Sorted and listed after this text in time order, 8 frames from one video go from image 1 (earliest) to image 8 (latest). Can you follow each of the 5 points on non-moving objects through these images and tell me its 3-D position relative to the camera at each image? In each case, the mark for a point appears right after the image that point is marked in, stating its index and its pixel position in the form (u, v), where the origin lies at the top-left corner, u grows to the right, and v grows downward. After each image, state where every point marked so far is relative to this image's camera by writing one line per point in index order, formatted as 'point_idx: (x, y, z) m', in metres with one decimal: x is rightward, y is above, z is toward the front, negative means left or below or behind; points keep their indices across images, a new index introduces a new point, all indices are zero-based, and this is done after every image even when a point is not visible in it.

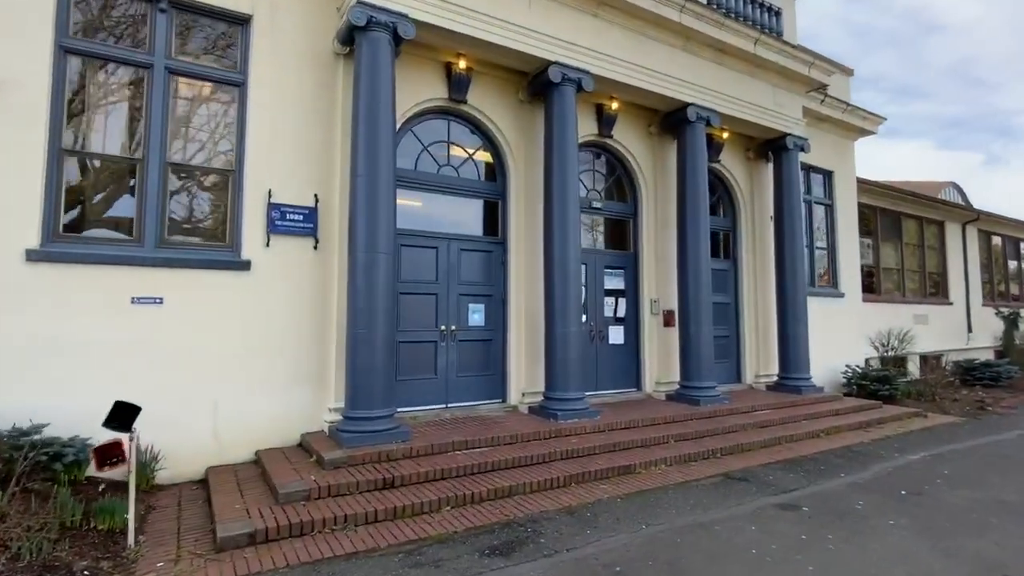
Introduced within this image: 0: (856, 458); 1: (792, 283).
0: (+4.4, -2.2, +7.0) m
1: (+5.3, +0.1, +10.4) m
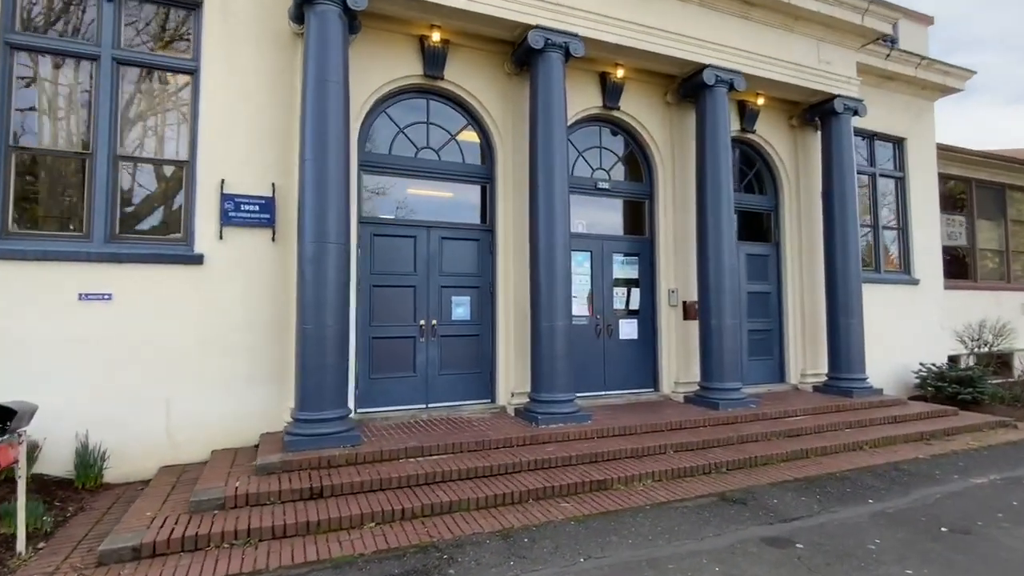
0: (+4.0, -2.0, +5.7) m
1: (+5.4, +0.3, +9.0) m
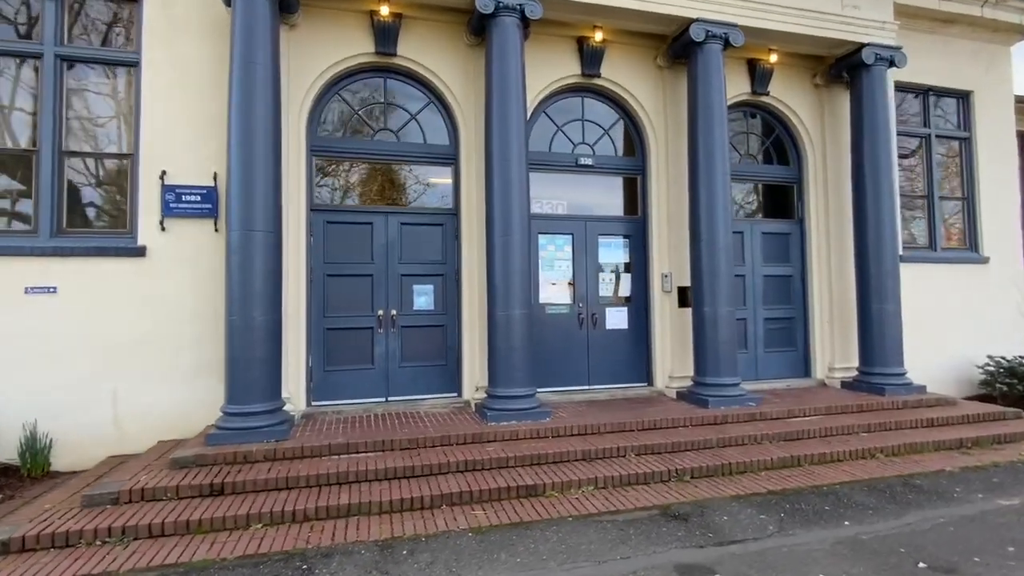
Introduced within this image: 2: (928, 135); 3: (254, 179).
0: (+3.3, -1.8, +4.7) m
1: (+5.2, +0.6, +7.7) m
2: (+7.0, +2.6, +9.2) m
3: (-2.6, +1.1, +5.6) m
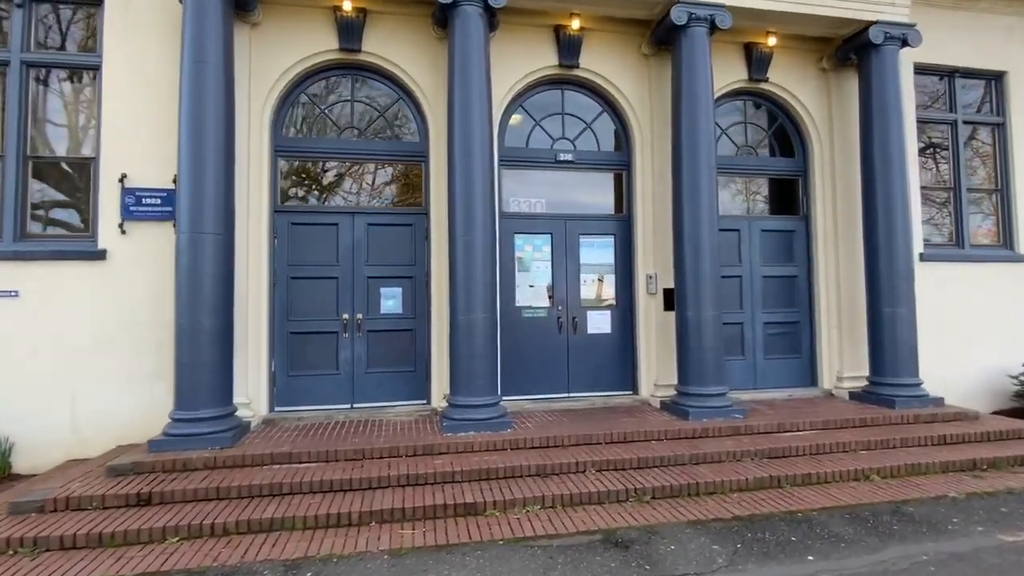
0: (+2.8, -1.8, +4.2) m
1: (+4.8, +0.6, +7.0) m
2: (+6.8, +2.6, +8.4) m
3: (-3.1, +1.1, +5.5) m
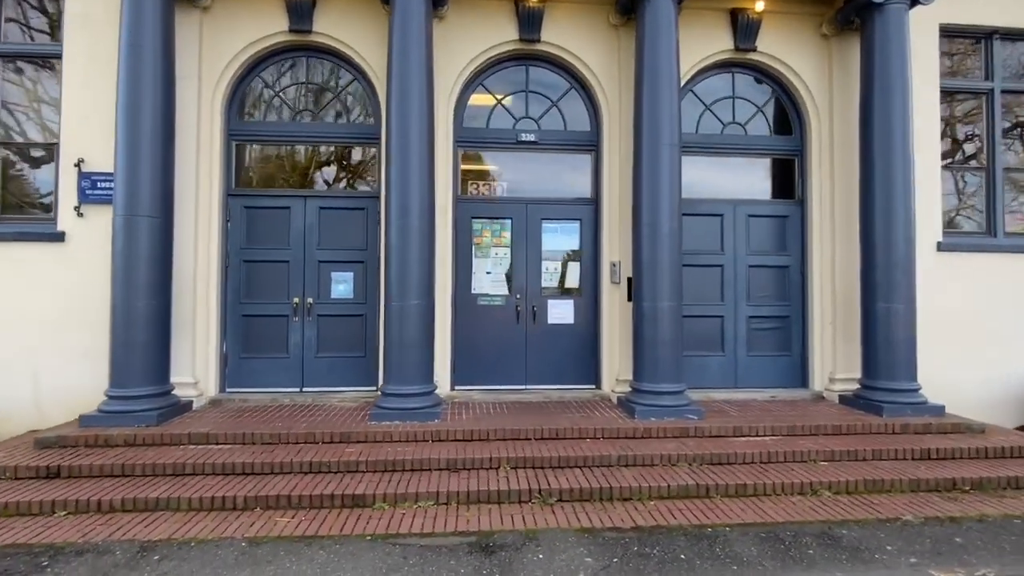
0: (+1.9, -1.8, +3.7) m
1: (+4.3, +0.7, +6.2) m
2: (+6.4, +2.6, +7.3) m
3: (-3.8, +1.3, +5.5) m
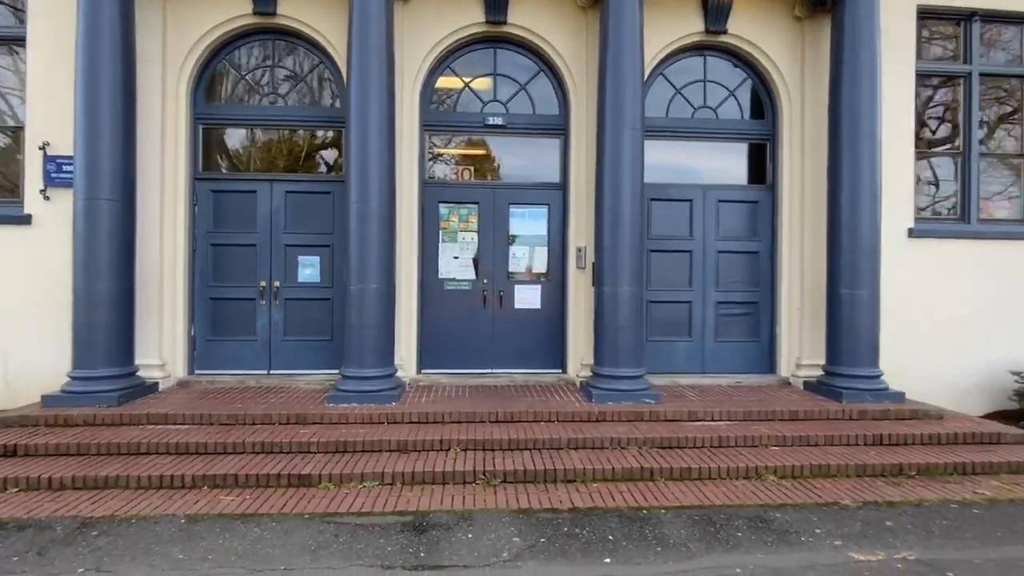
0: (+1.4, -1.7, +3.7) m
1: (+3.8, +0.8, +6.2) m
2: (+6.0, +2.8, +7.2) m
3: (-4.2, +1.4, +5.6) m
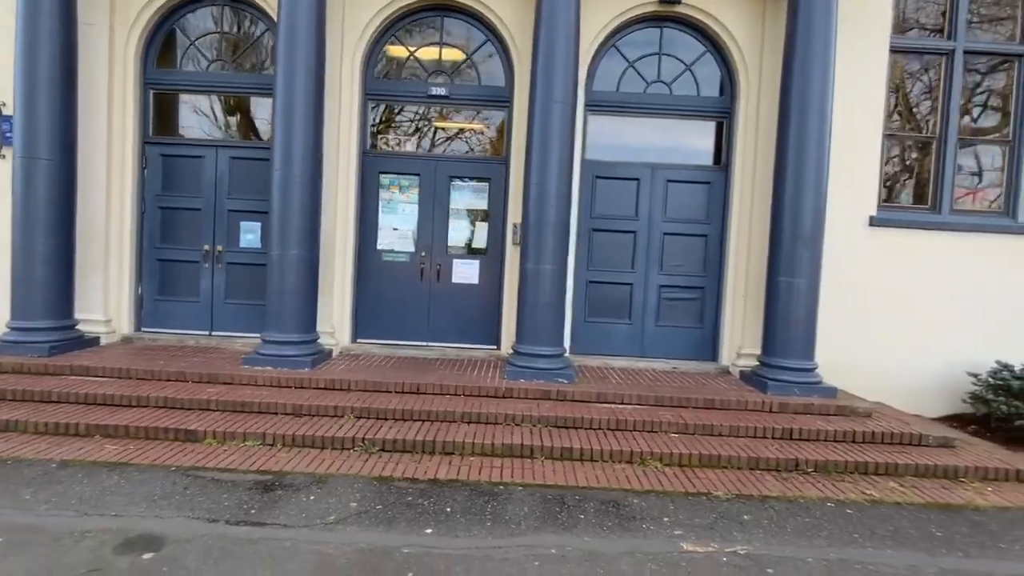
0: (+0.4, -1.5, +3.6) m
1: (+3.0, +0.9, +5.9) m
2: (+5.3, +2.9, +6.6) m
3: (-5.0, +1.9, +5.8) m
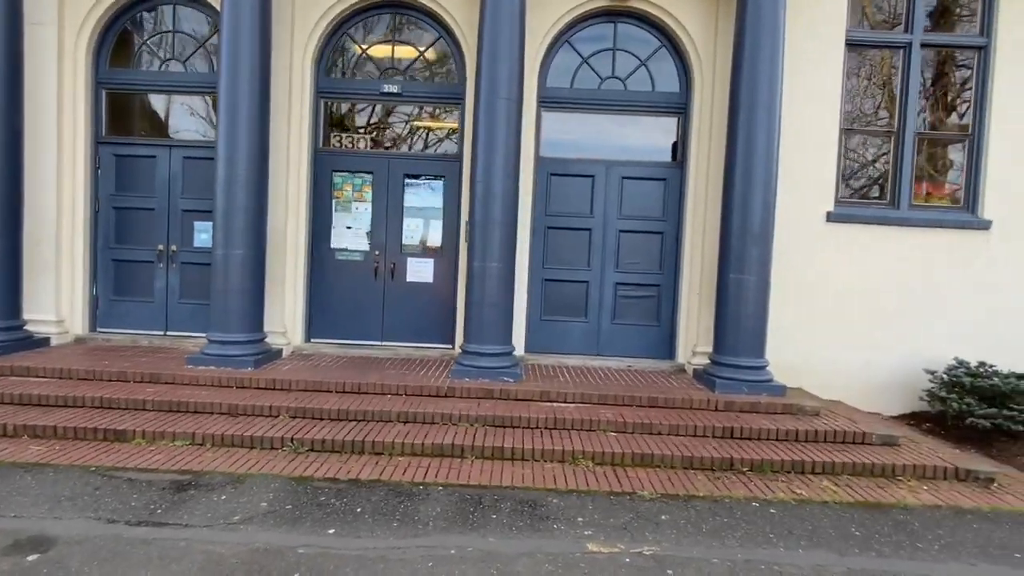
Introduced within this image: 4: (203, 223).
0: (-0.2, -1.5, +3.6) m
1: (+2.5, +1.0, +5.8) m
2: (+4.8, +2.9, +6.5) m
3: (-5.6, +1.9, +5.7) m
4: (-3.8, +0.8, +6.8) m
